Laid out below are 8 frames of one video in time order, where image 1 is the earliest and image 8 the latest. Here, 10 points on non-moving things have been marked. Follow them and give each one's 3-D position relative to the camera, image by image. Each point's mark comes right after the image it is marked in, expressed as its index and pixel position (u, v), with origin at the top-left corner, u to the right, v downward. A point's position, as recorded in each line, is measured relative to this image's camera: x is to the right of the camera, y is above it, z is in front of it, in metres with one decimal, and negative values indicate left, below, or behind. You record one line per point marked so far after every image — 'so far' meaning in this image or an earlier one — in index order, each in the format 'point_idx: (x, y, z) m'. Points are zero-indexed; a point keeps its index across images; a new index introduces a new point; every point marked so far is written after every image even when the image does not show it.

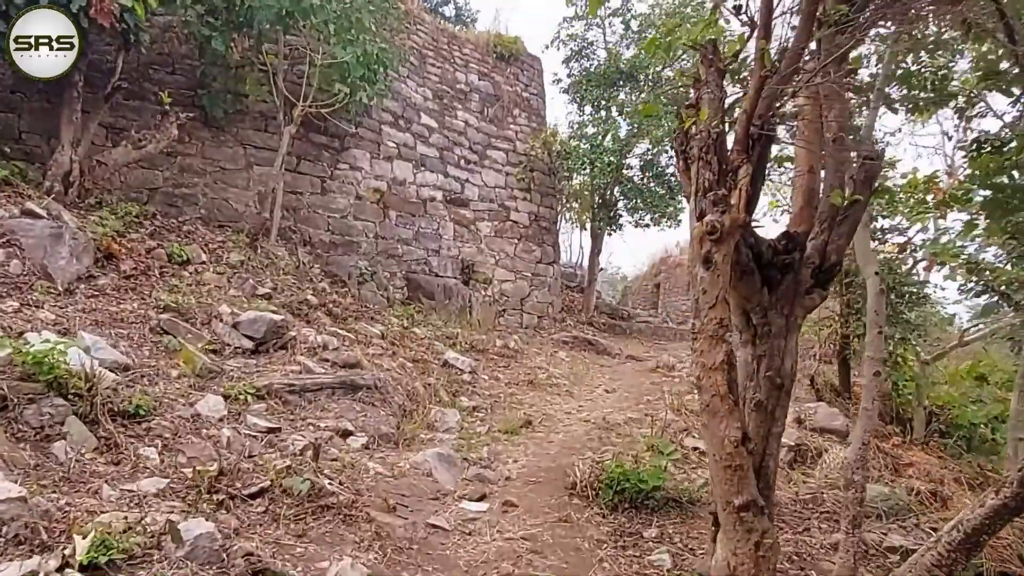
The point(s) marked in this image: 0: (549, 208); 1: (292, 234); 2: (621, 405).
0: (+0.4, +0.9, +7.9) m
1: (-1.6, +0.4, +5.4) m
2: (+0.6, -0.6, +3.7) m
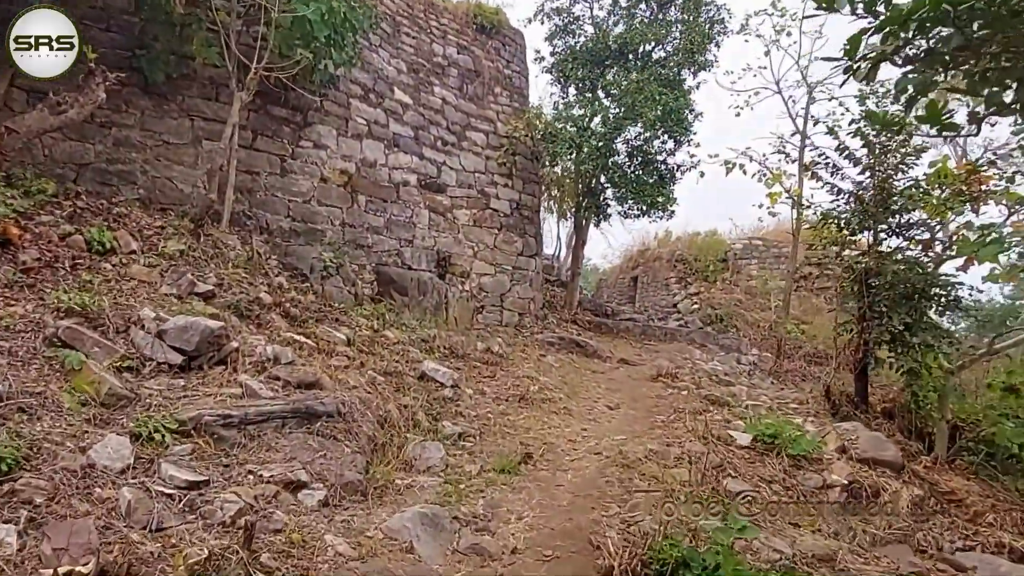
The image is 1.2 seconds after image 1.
0: (+0.2, +0.9, +7.3) m
1: (-1.7, +0.4, +4.7) m
2: (+0.5, -0.6, +3.1) m
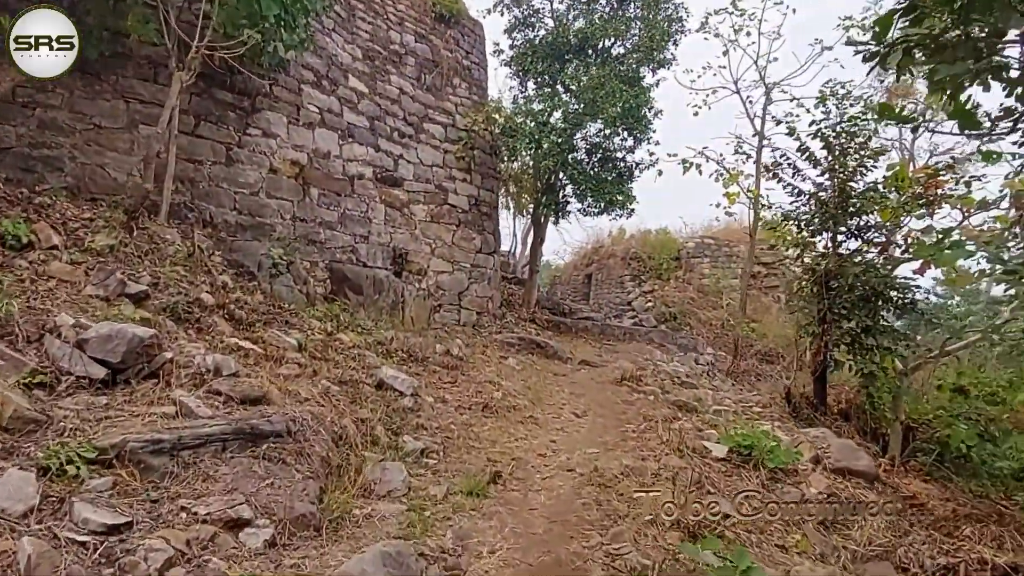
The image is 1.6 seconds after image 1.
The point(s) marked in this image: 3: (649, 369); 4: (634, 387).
0: (-0.2, +0.9, +7.1) m
1: (-1.9, +0.5, +4.4) m
2: (+0.4, -0.6, +3.0) m
3: (+1.0, -0.6, +5.5) m
4: (+0.8, -0.6, +4.6) m
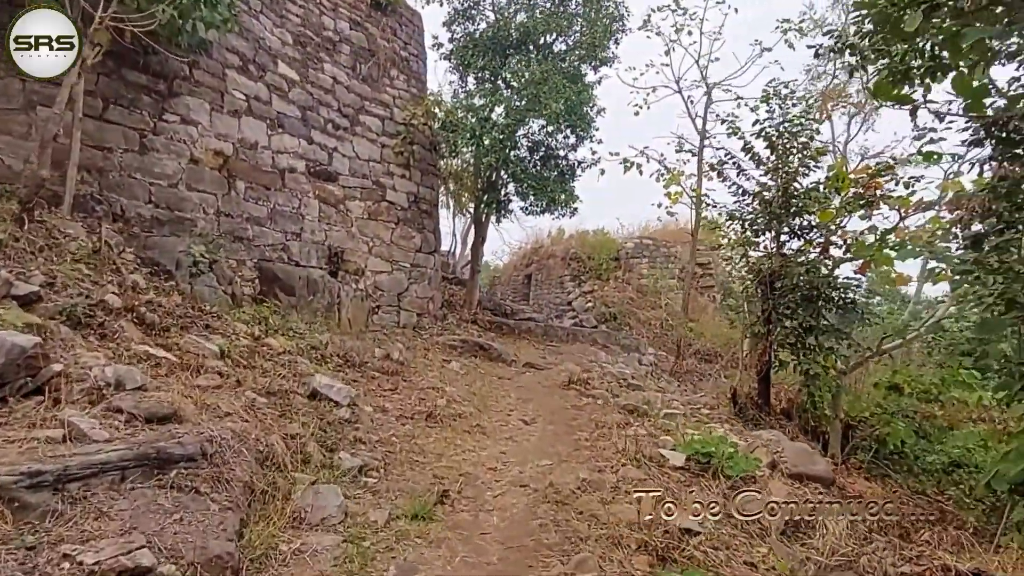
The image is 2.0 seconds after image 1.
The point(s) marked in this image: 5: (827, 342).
0: (-0.8, +0.9, +6.8) m
1: (-2.3, +0.5, +4.0) m
2: (+0.2, -0.6, +2.8) m
3: (+0.6, -0.6, +5.3) m
4: (+0.4, -0.6, +4.4) m
5: (+2.1, -0.4, +5.0) m
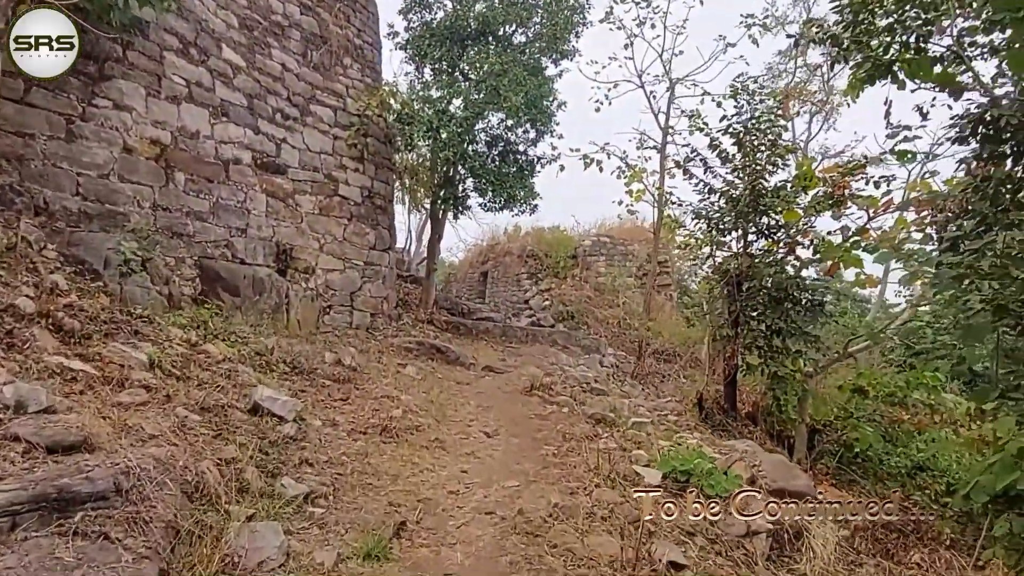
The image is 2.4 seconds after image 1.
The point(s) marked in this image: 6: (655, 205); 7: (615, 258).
0: (-1.2, +0.9, +6.6) m
1: (-2.5, +0.5, +3.6) m
2: (0.0, -0.6, +2.6) m
3: (+0.3, -0.6, +5.1) m
4: (+0.2, -0.6, +4.2) m
5: (+1.9, -0.4, +4.9) m
6: (+1.4, +0.8, +7.0) m
7: (+1.6, +0.5, +11.4) m
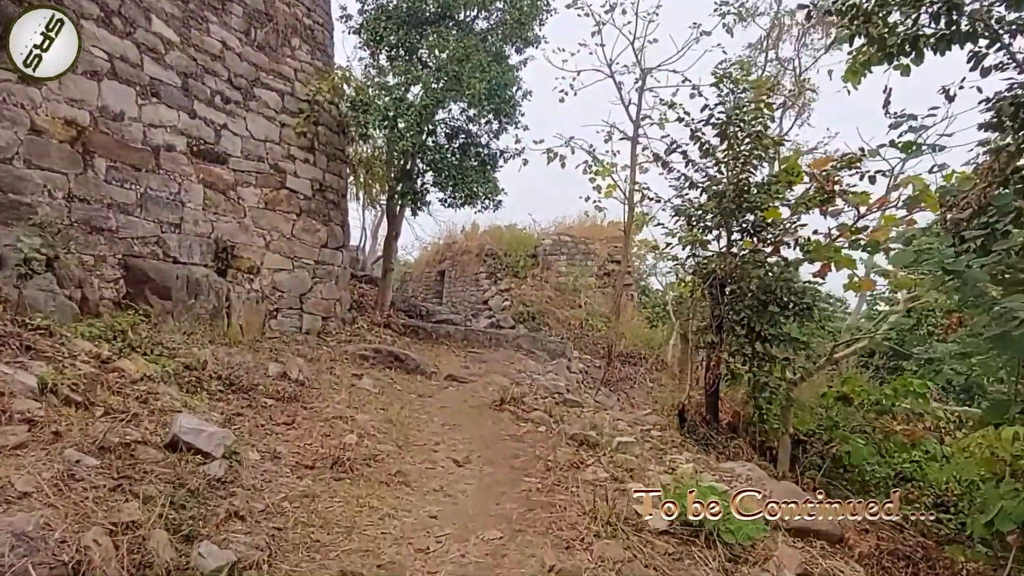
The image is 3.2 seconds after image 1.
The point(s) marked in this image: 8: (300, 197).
0: (-1.5, +0.9, +6.1) m
1: (-2.6, +0.4, +3.0) m
2: (0.0, -0.7, +2.1) m
3: (+0.1, -0.6, +4.7) m
4: (0.0, -0.7, +3.8) m
5: (+1.7, -0.4, +4.5) m
6: (+1.0, +0.8, +6.6) m
7: (+1.0, +0.5, +11.0) m
8: (-1.6, +0.7, +5.6) m
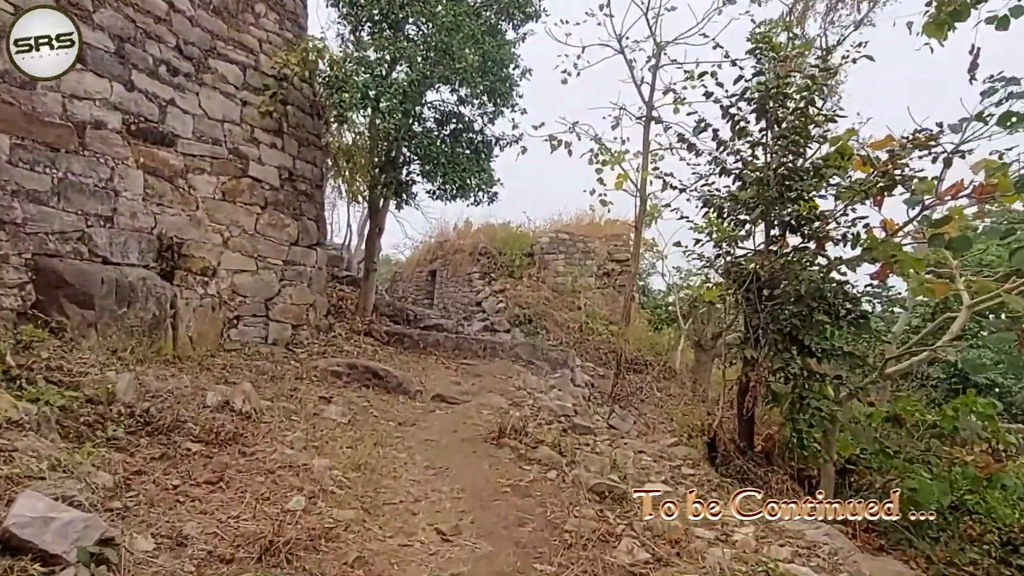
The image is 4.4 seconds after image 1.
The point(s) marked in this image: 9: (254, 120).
0: (-1.5, +0.9, +5.3) m
1: (-2.6, +0.4, +2.3) m
2: (0.0, -0.7, +1.4) m
3: (+0.1, -0.7, +4.0) m
4: (0.0, -0.7, +3.1) m
5: (+1.7, -0.4, +3.8) m
6: (+1.0, +0.8, +5.9) m
7: (+0.9, +0.5, +10.3) m
8: (-1.6, +0.7, +4.8) m
9: (-1.7, +1.1, +4.8) m
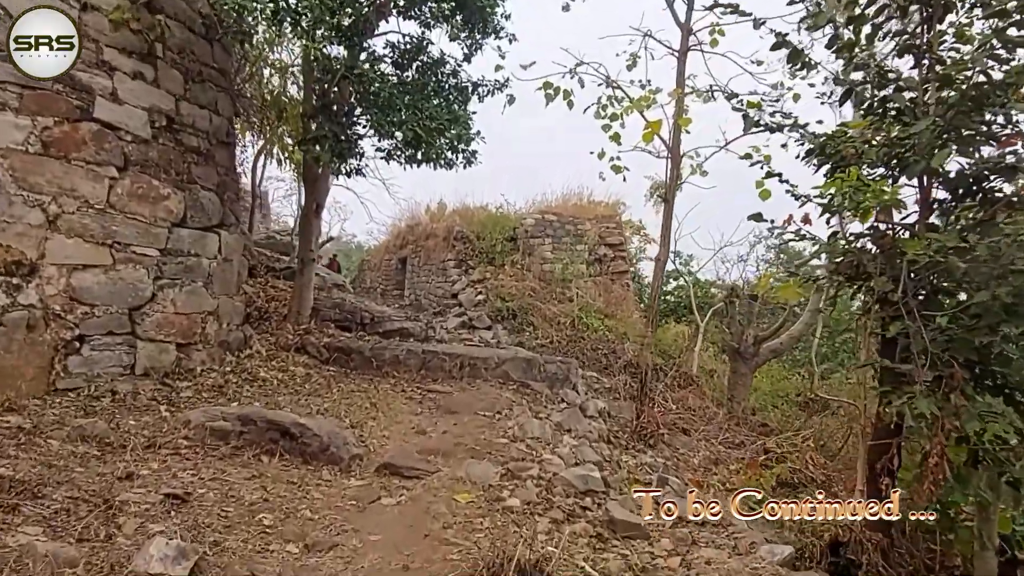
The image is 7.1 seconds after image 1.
0: (-1.5, +0.9, +3.7) m
1: (-2.5, +0.3, +0.6) m
2: (+0.1, -0.8, -0.2) m
3: (+0.1, -0.7, +2.4) m
4: (0.0, -0.7, +1.5) m
5: (+1.7, -0.4, +2.3) m
6: (+0.9, +0.8, +4.3) m
7: (+0.7, +0.6, +8.8) m
8: (-1.7, +0.7, +3.2) m
9: (-1.8, +1.1, +3.1) m
